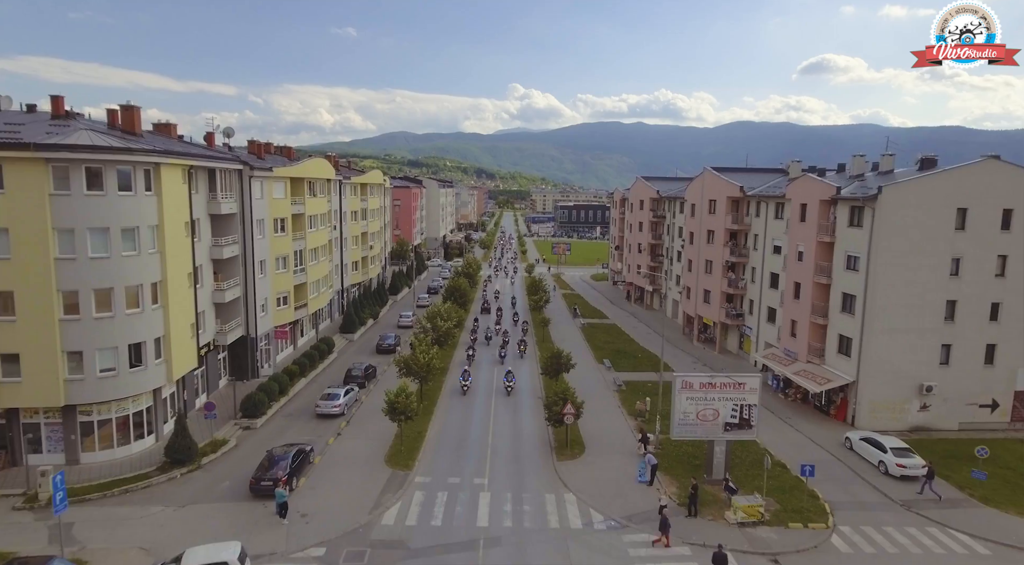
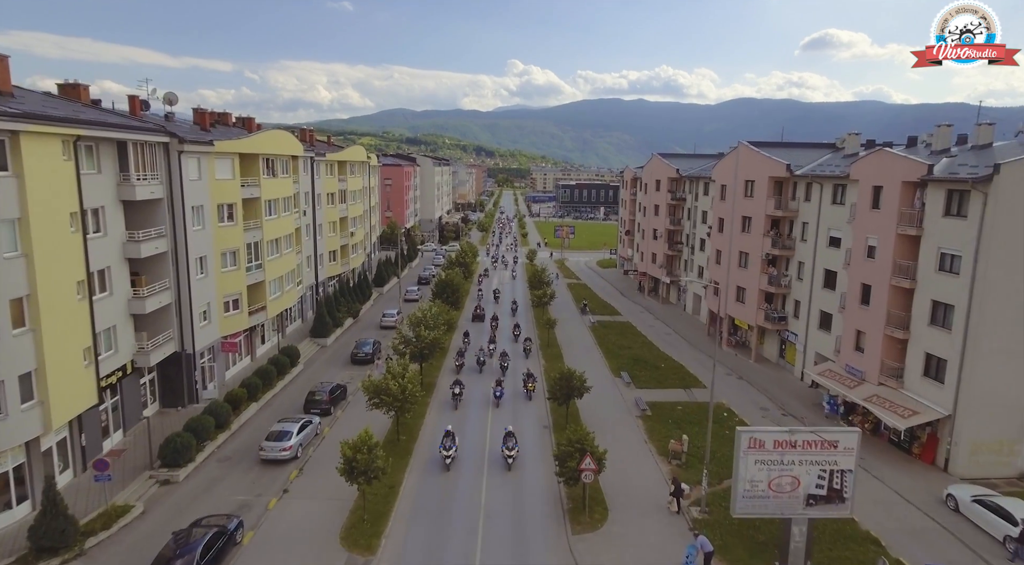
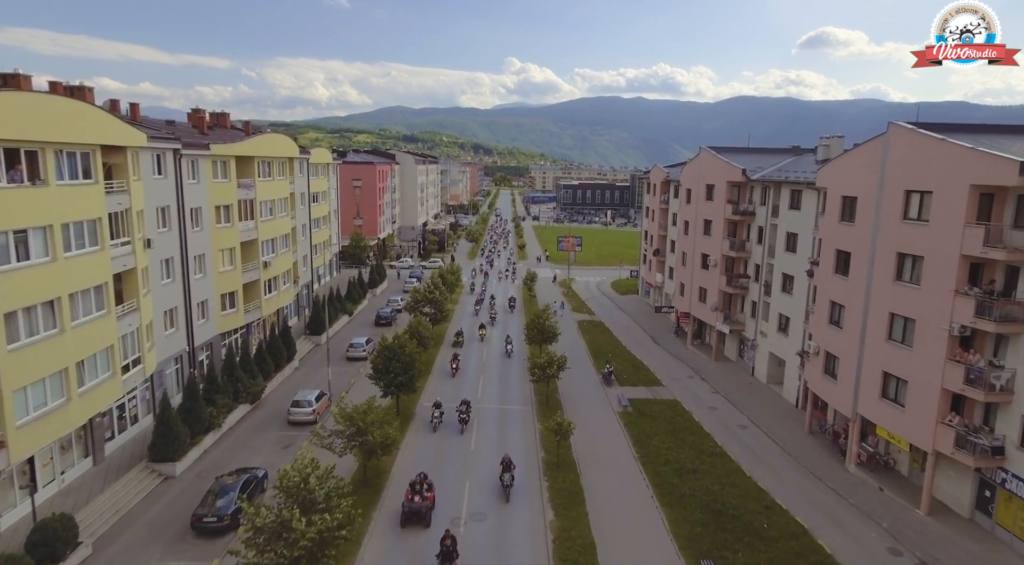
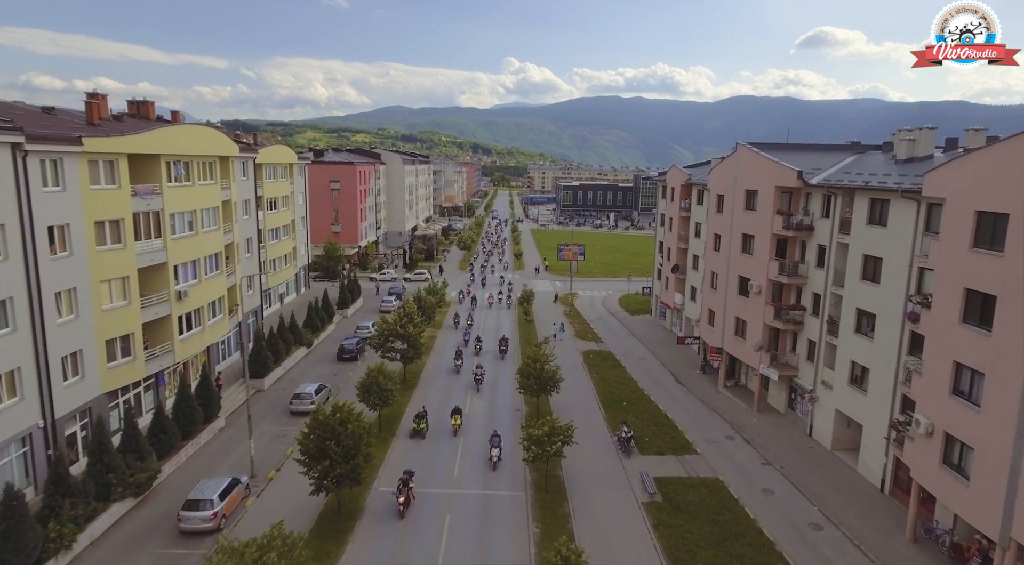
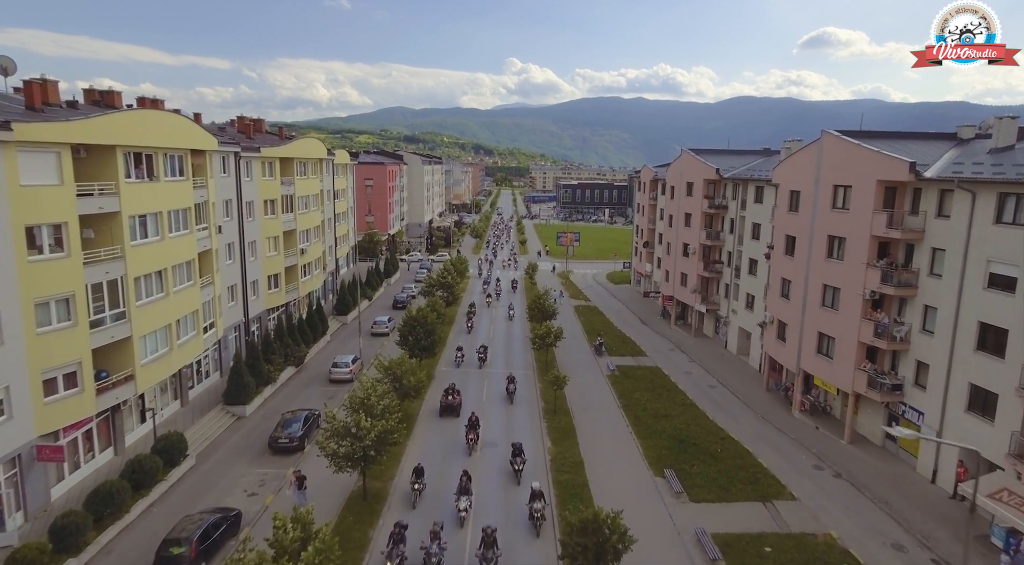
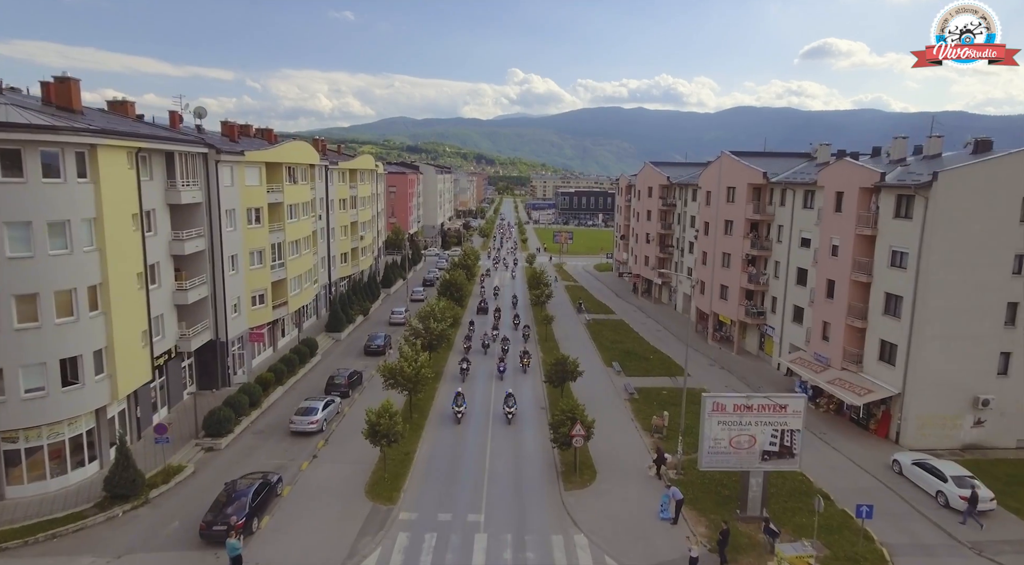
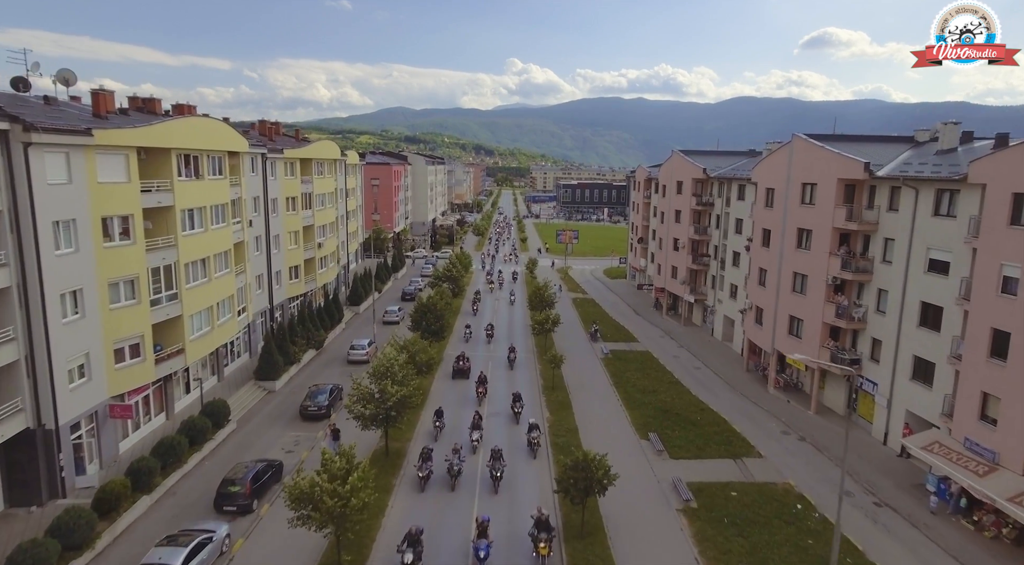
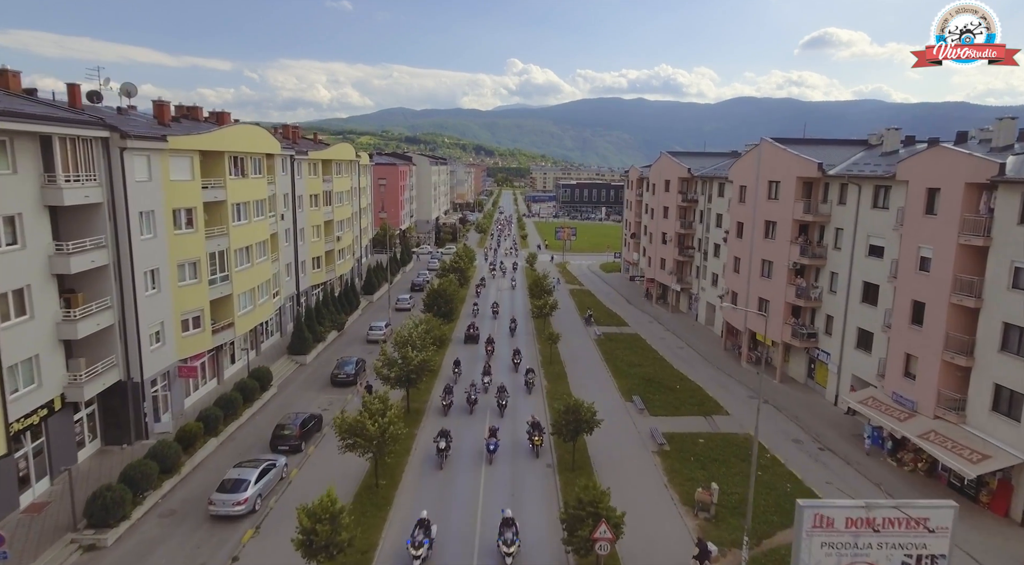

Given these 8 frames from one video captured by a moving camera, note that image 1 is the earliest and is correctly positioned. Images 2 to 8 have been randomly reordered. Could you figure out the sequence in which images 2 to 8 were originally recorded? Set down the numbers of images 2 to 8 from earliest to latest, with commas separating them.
6, 2, 8, 7, 5, 3, 4
